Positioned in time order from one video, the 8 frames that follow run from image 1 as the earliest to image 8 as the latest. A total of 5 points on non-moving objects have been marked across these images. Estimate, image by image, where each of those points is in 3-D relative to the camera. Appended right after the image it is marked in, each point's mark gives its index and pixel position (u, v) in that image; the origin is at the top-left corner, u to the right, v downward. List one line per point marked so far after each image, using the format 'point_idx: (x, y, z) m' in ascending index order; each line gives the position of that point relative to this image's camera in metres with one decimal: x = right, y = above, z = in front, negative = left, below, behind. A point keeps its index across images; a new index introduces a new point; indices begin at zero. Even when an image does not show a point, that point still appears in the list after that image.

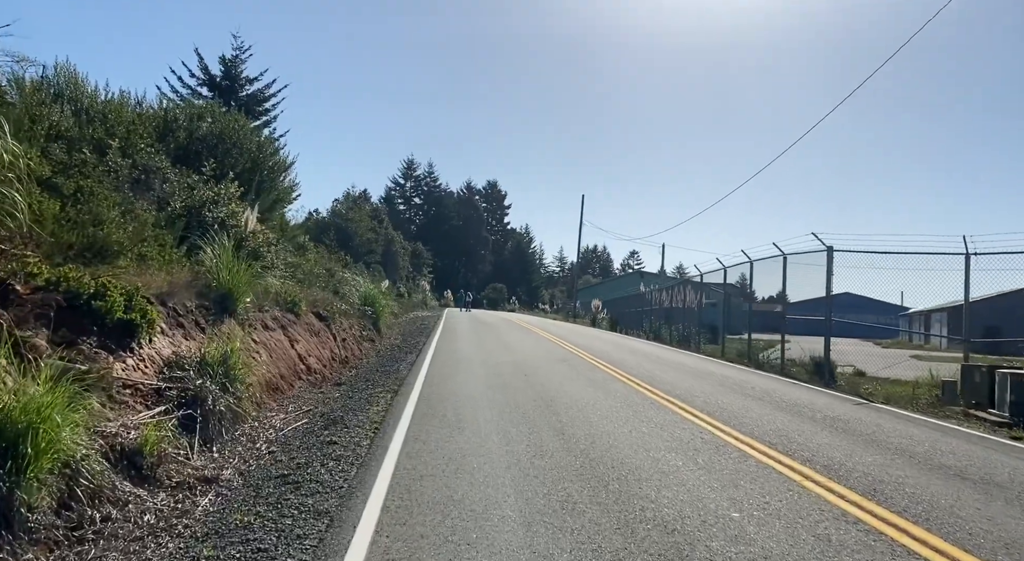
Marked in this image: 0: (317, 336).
0: (-4.5, -1.3, +14.6) m
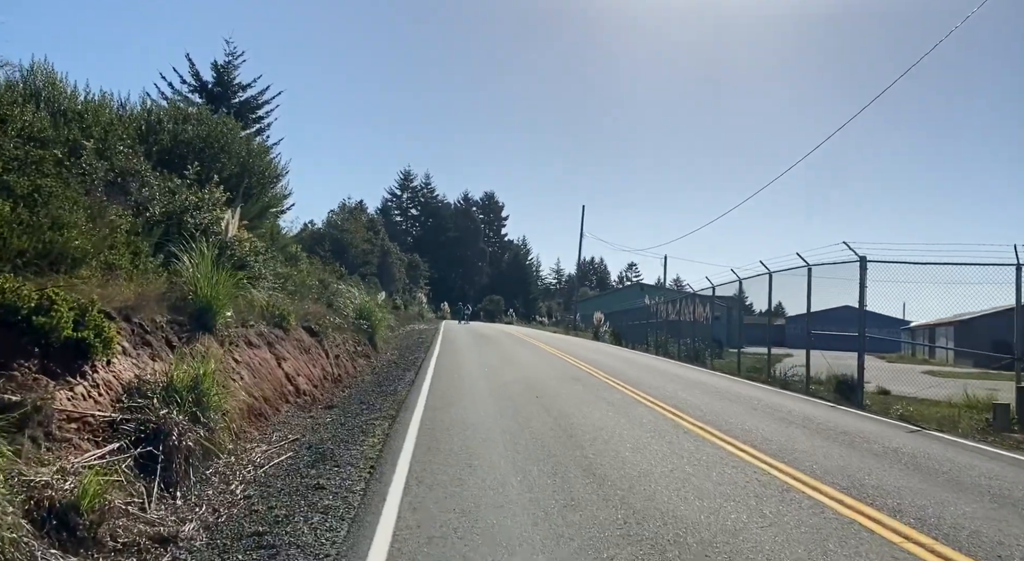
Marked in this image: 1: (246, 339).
0: (-4.4, -1.6, +13.4) m
1: (-4.5, -1.0, +10.6) m
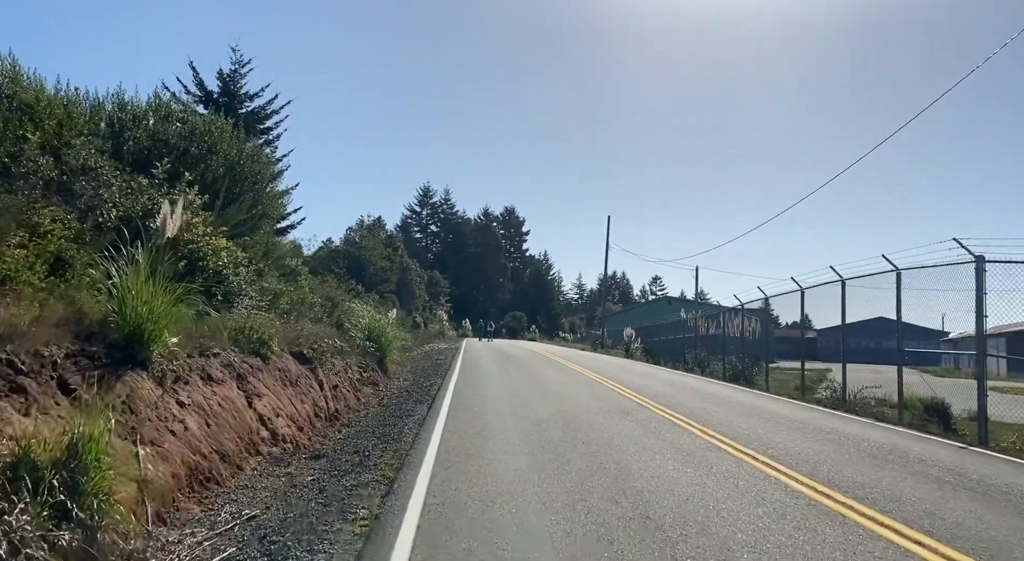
0: (-3.8, -1.8, +10.9) m
1: (-4.0, -1.2, +8.1) m
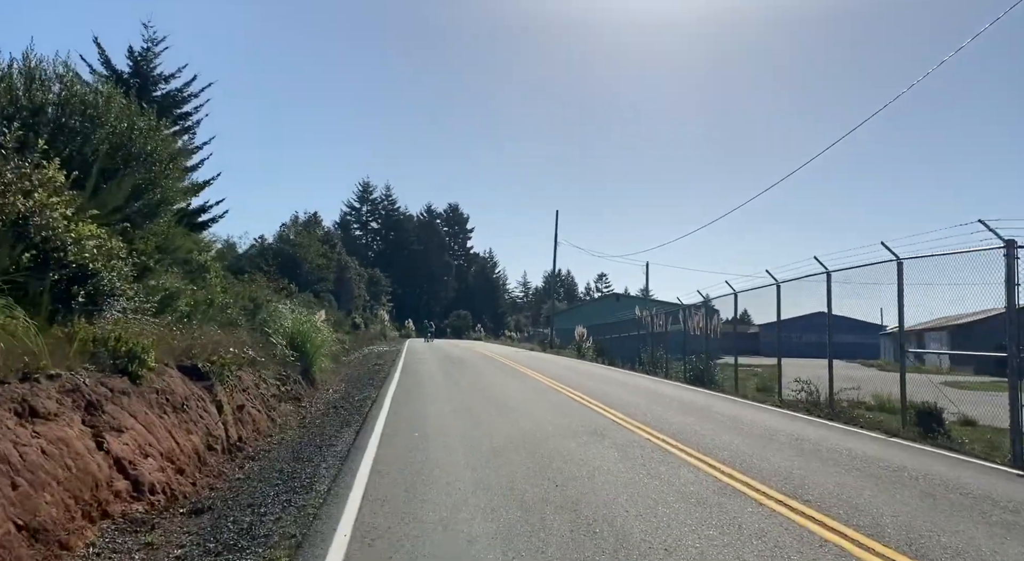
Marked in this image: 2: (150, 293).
0: (-4.5, -1.8, +8.5) m
1: (-4.5, -1.1, +5.7) m
2: (-6.6, -0.2, +11.7) m
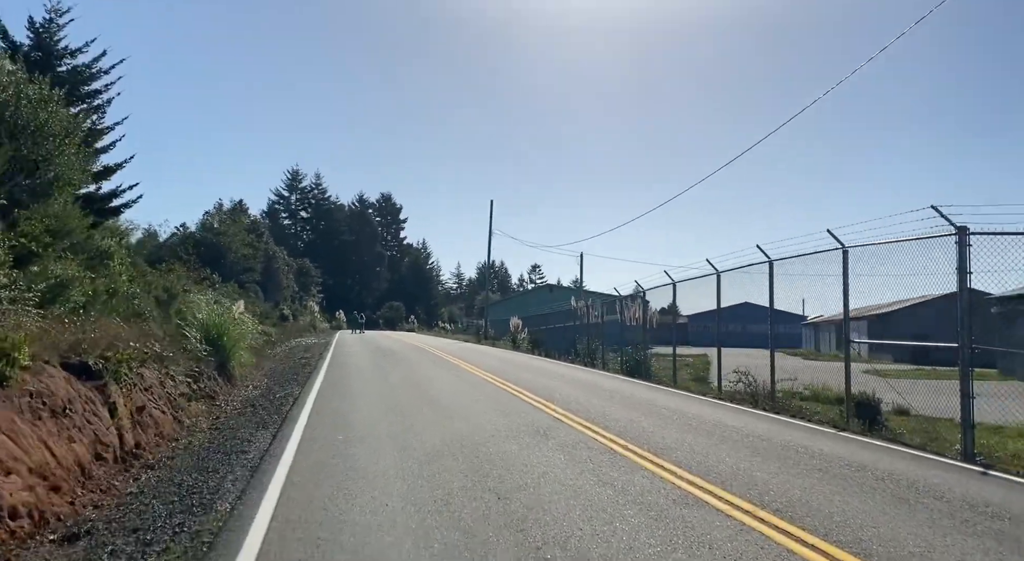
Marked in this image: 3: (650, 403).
0: (-5.2, -1.6, +7.2) m
1: (-4.9, -1.0, +4.4) m
2: (-7.7, 0.0, +10.2) m
3: (+2.8, -2.5, +13.0) m
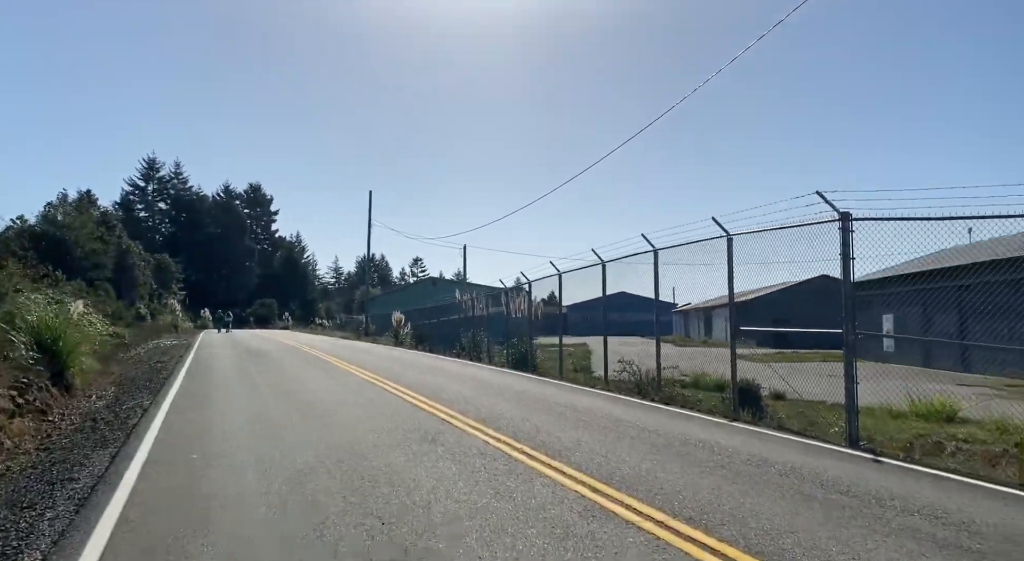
0: (-6.3, -1.6, +5.4) m
1: (-5.5, -1.0, +2.7) m
2: (-9.3, 0.0, +7.9) m
3: (+0.6, -2.4, +12.6) m
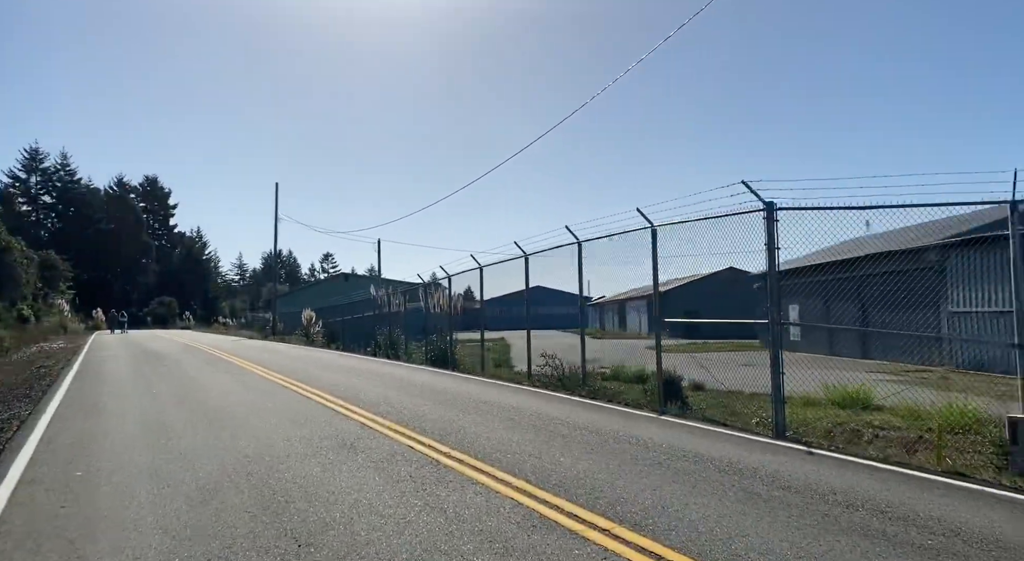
0: (-6.8, -1.6, +4.1) m
1: (-5.6, -1.1, +1.6) m
2: (-10.1, 0.0, +6.2) m
3: (-0.9, -2.3, +12.2) m
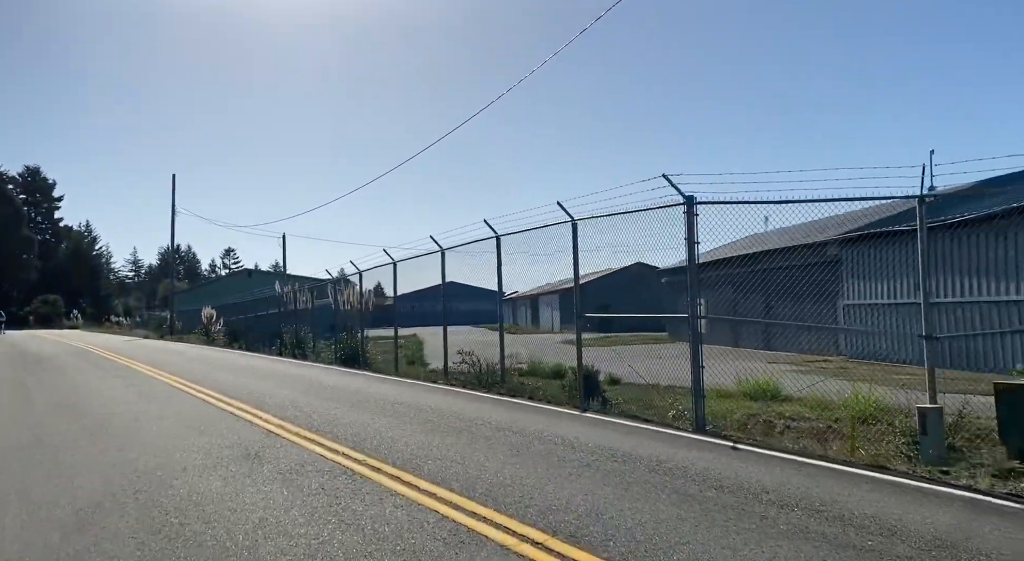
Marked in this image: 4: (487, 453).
0: (-7.2, -1.6, +2.8) m
1: (-5.7, -1.1, +0.5) m
2: (-10.7, 0.0, +4.4) m
3: (-2.5, -2.2, +11.6) m
4: (-0.3, -1.9, +6.7) m
